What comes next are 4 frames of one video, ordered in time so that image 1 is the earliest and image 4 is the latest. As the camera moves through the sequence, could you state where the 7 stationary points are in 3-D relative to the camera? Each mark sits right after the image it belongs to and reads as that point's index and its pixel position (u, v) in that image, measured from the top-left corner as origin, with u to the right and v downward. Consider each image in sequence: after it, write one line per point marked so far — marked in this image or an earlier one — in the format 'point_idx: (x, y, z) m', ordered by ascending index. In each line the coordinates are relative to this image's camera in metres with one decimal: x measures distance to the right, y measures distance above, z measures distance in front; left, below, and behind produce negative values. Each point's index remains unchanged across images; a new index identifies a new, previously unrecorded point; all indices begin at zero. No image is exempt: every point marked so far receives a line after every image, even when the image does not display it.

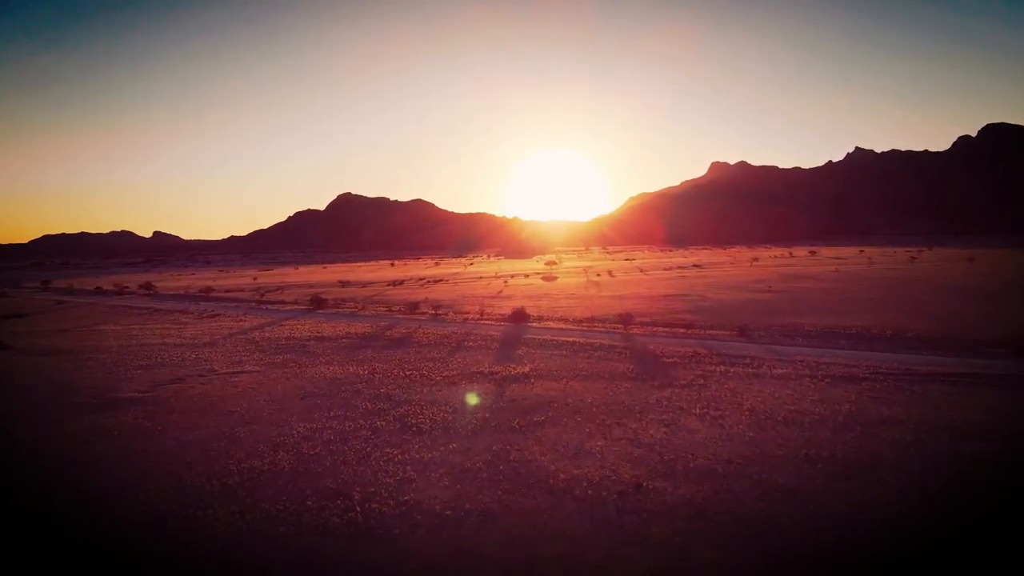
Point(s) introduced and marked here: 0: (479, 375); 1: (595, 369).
0: (-1.2, -3.2, +19.2) m
1: (+3.1, -3.0, +19.5) m
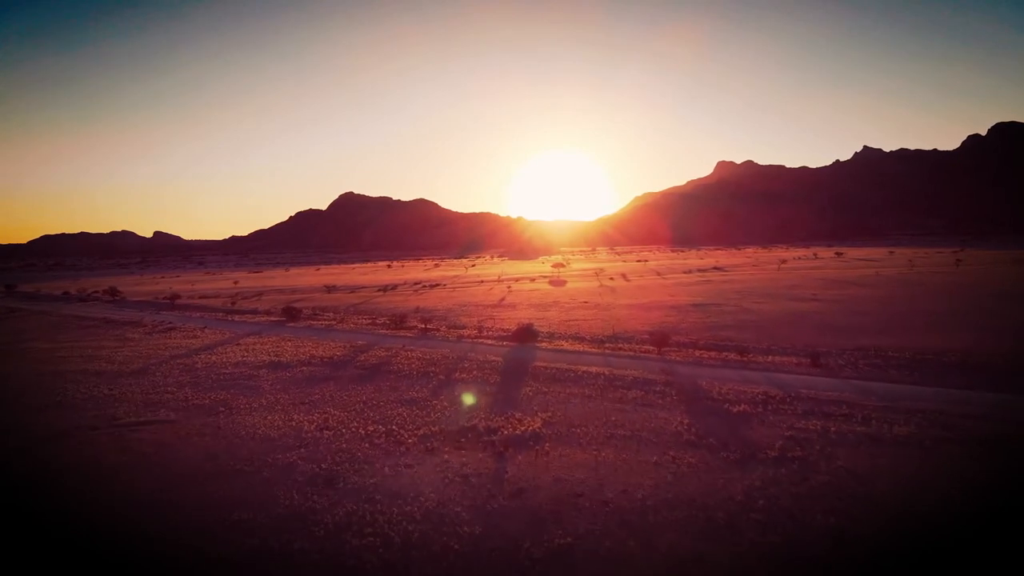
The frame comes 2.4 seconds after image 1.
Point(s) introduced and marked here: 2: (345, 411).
0: (-1.0, -3.7, +13.5) m
1: (+3.2, -3.6, +13.8) m
2: (-5.0, -3.7, +15.8) m
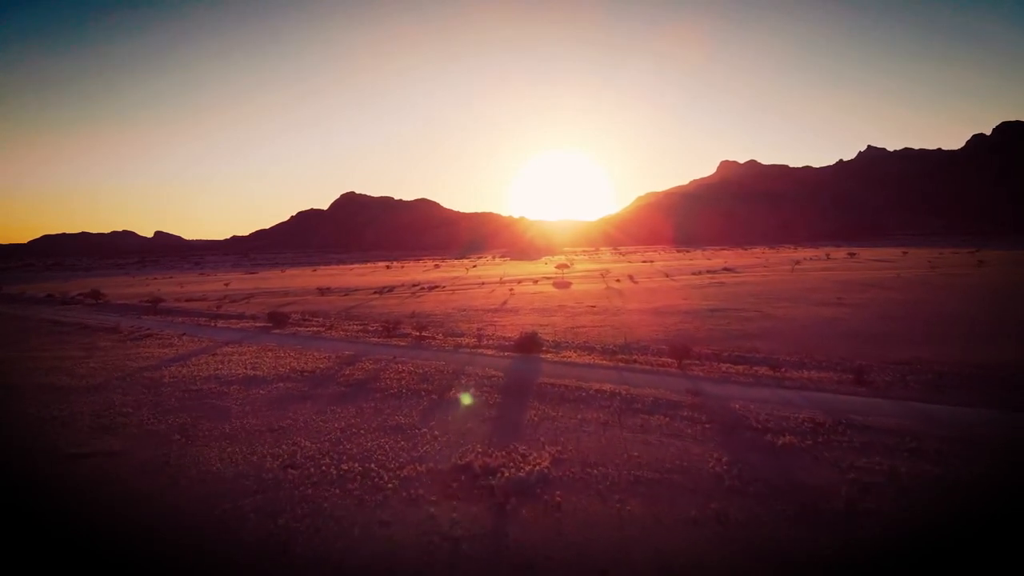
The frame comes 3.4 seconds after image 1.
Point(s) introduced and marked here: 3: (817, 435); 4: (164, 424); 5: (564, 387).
0: (-1.0, -4.0, +11.2) m
1: (+3.3, -3.8, +11.4) m
2: (-5.0, -3.9, +13.5) m
3: (+7.6, -3.6, +13.3) m
4: (-10.3, -4.0, +15.6) m
5: (+1.7, -3.2, +17.4) m
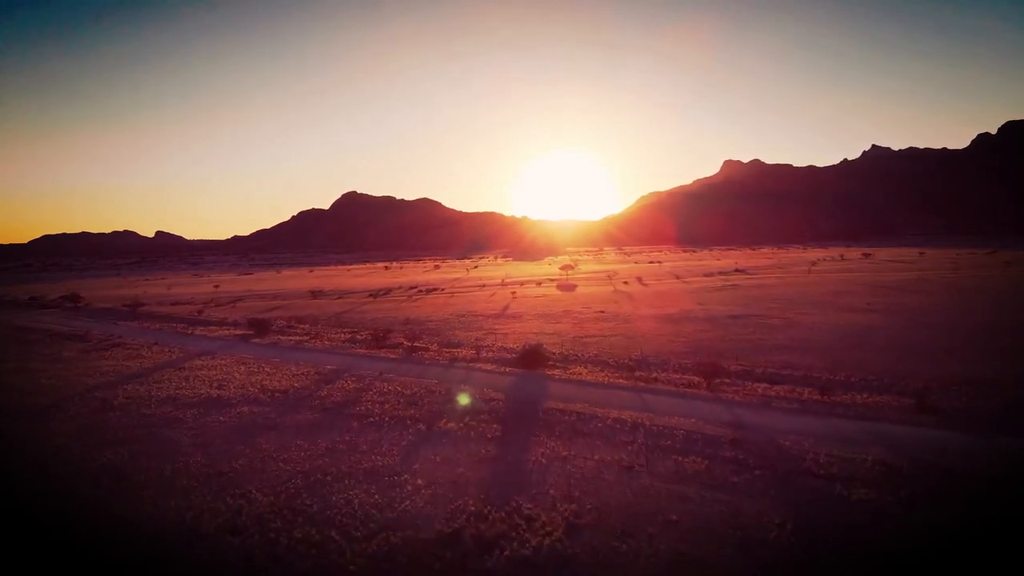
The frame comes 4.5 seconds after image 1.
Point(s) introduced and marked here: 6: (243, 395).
0: (-0.9, -4.2, +8.5) m
1: (+3.3, -4.1, +8.7) m
2: (-4.9, -4.2, +10.9) m
3: (+7.7, -3.8, +10.6) m
4: (-10.2, -4.2, +13.0) m
5: (+1.8, -3.5, +14.7) m
6: (-9.1, -3.6, +18.0) m
